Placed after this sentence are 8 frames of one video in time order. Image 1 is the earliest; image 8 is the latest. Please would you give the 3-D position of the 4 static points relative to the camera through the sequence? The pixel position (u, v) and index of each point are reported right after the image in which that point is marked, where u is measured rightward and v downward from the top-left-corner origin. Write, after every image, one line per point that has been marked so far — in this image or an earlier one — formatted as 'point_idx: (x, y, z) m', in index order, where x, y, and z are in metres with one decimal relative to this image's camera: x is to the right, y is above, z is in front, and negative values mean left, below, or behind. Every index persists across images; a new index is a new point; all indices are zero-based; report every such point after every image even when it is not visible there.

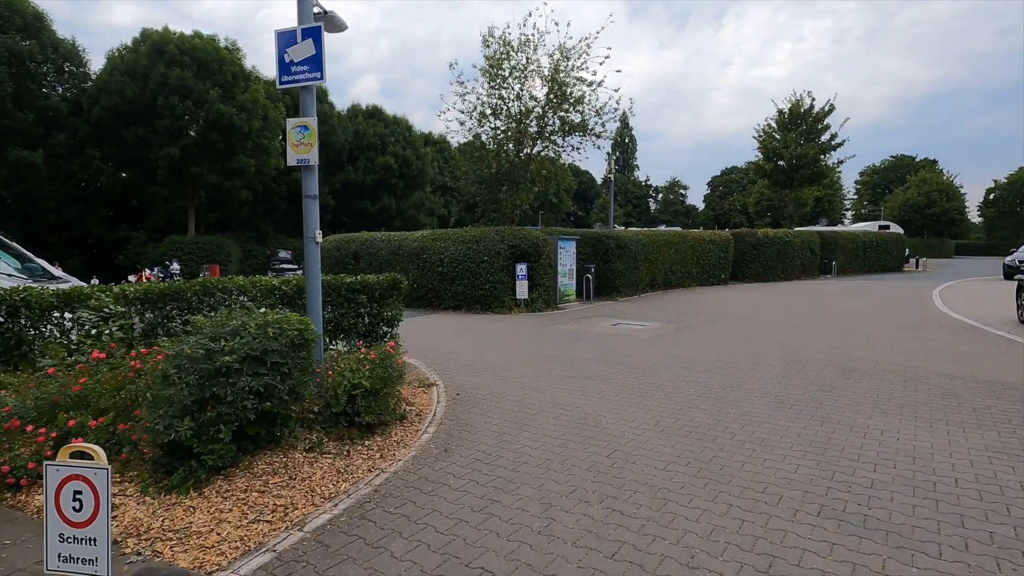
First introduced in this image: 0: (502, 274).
0: (-0.3, +0.4, +15.9) m
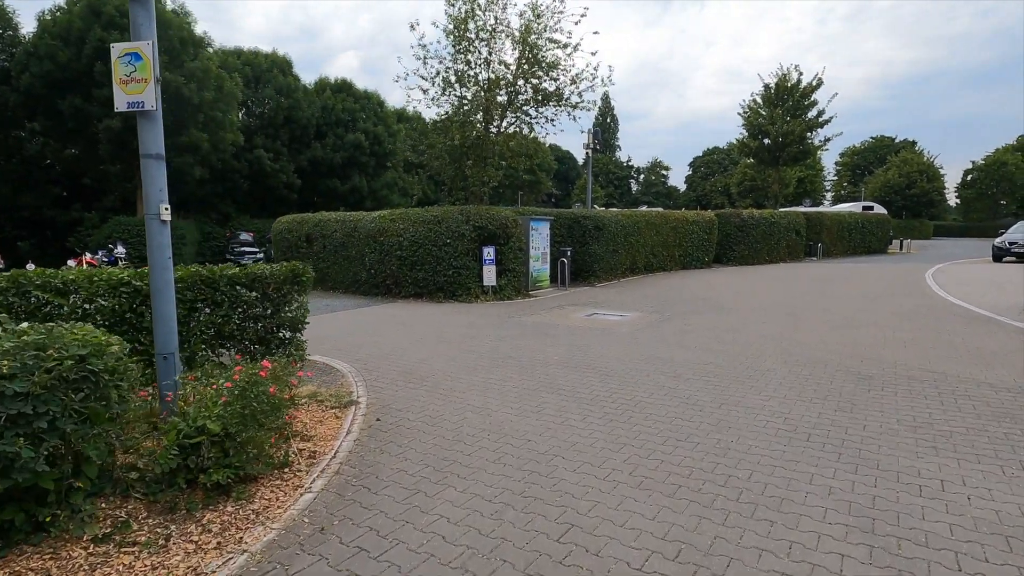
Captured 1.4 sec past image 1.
0: (-1.2, +0.8, +14.3) m
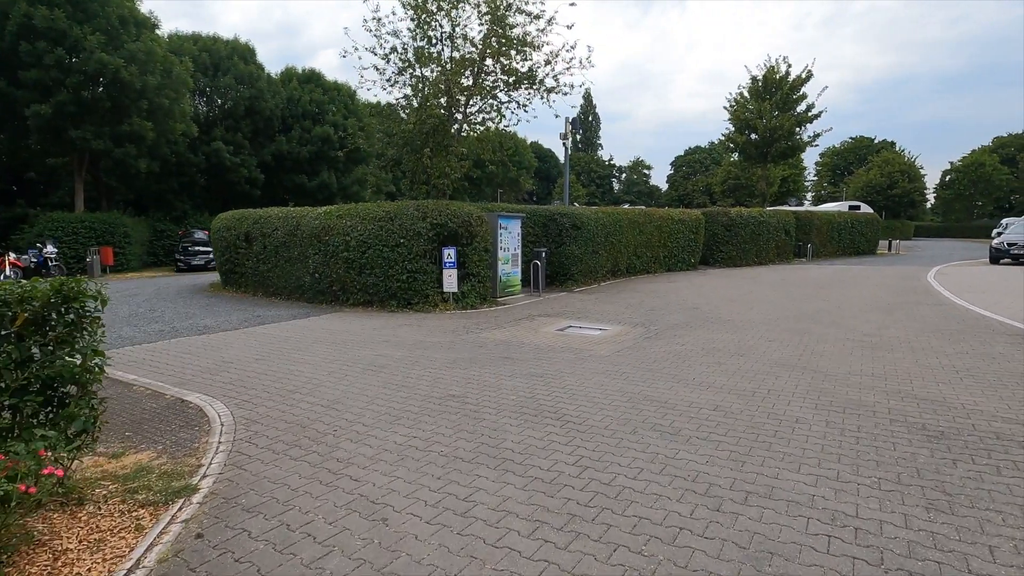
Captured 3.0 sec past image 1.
0: (-2.1, +0.6, +12.4) m
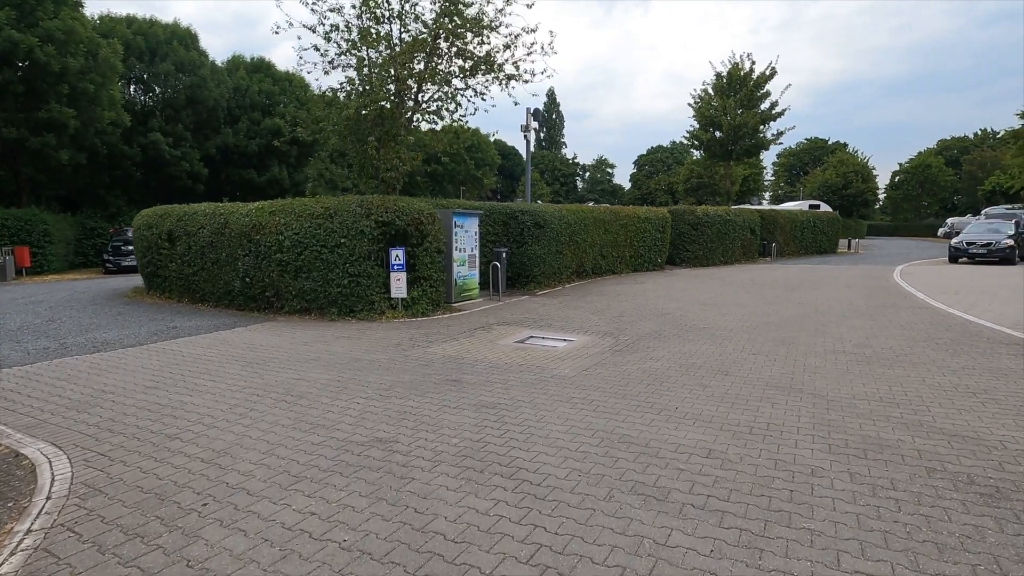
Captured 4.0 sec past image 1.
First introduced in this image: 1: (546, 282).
0: (-3.0, +0.5, +11.1) m
1: (+1.0, +0.2, +15.9) m
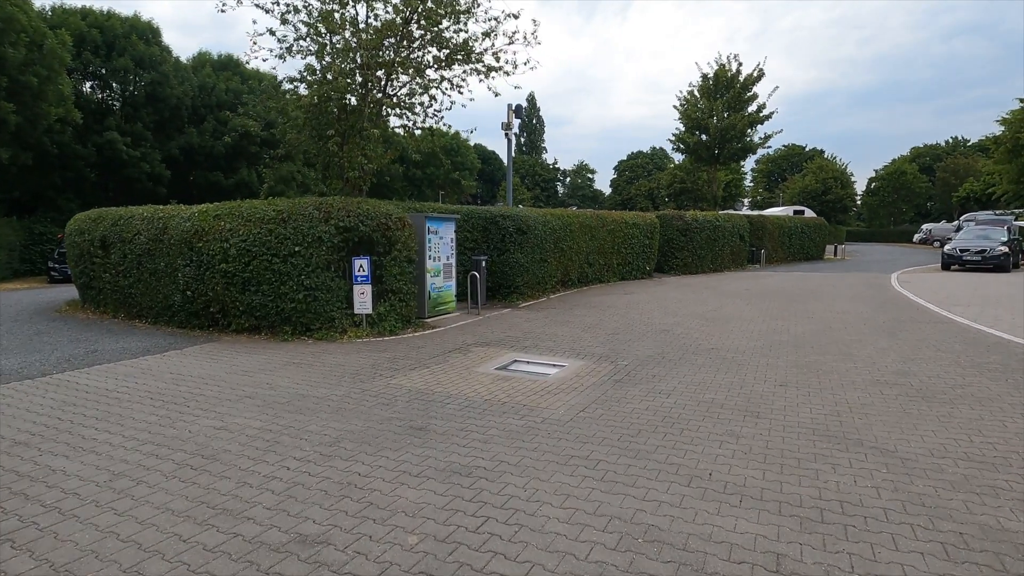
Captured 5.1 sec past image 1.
0: (-3.3, +0.3, +9.6) m
1: (+0.5, -0.1, +14.6) m
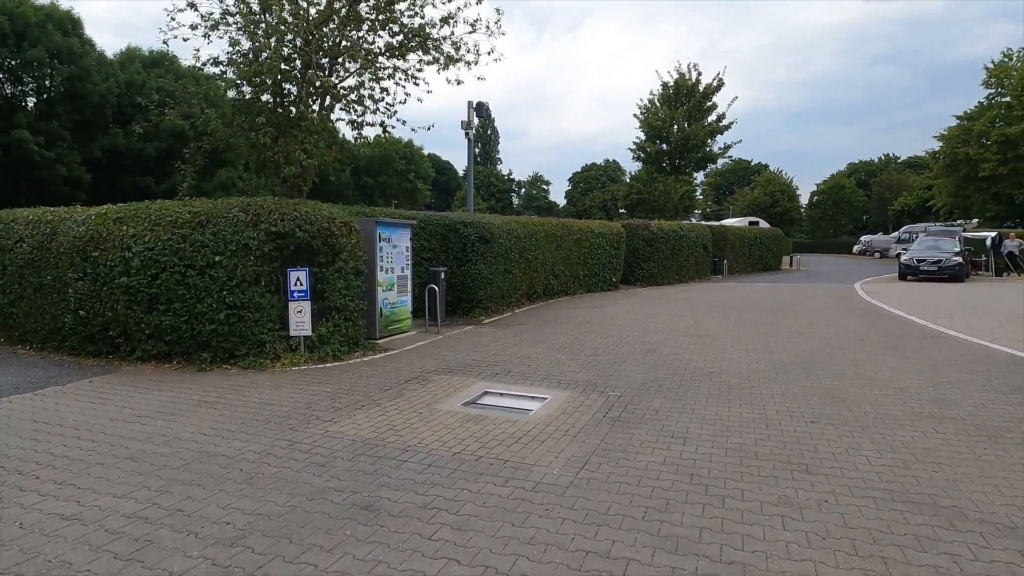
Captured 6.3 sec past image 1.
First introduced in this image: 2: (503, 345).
0: (-3.8, 0.0, +8.0) m
1: (-0.5, -0.5, +13.3) m
2: (-0.2, -1.0, +9.6) m
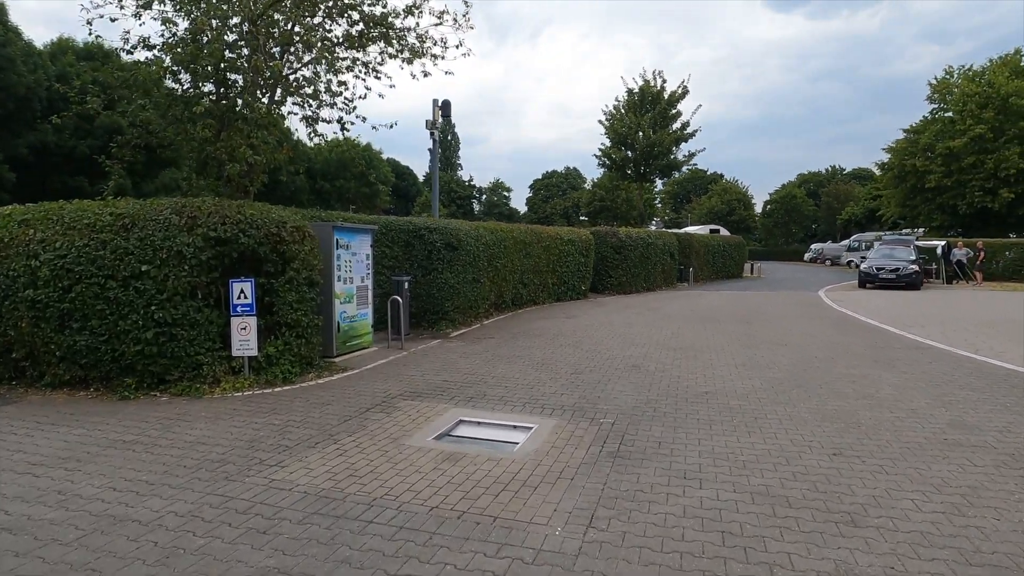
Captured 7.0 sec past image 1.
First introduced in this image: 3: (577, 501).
0: (-4.2, -0.2, +6.9) m
1: (-1.2, -0.7, +12.5) m
2: (-0.6, -1.2, +8.8) m
3: (+0.5, -1.5, +3.9) m
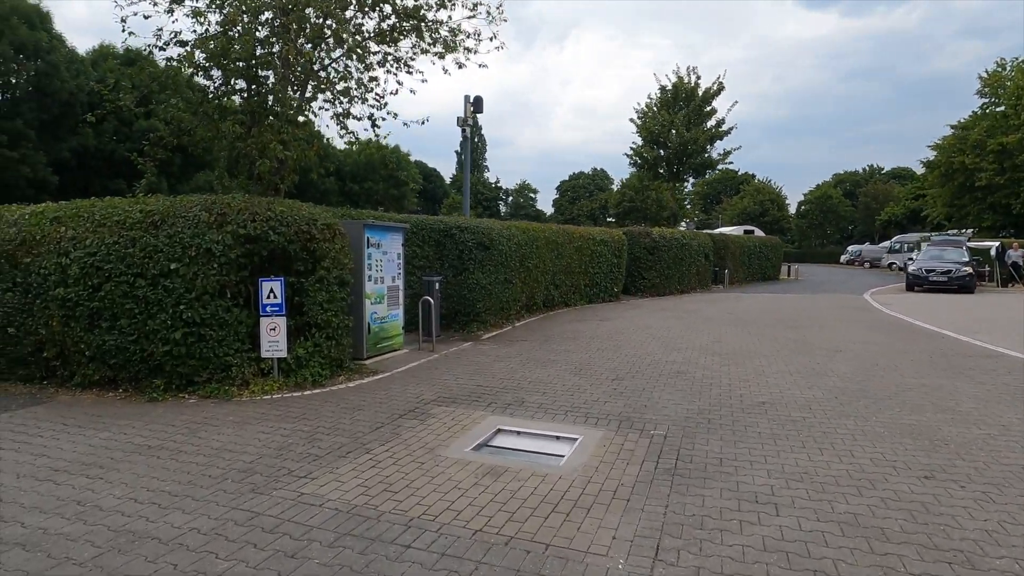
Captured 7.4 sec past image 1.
0: (-3.7, -0.2, +6.7) m
1: (-0.4, -0.7, +12.1) m
2: (0.0, -1.2, +8.4) m
3: (+0.8, -1.5, +3.5) m
